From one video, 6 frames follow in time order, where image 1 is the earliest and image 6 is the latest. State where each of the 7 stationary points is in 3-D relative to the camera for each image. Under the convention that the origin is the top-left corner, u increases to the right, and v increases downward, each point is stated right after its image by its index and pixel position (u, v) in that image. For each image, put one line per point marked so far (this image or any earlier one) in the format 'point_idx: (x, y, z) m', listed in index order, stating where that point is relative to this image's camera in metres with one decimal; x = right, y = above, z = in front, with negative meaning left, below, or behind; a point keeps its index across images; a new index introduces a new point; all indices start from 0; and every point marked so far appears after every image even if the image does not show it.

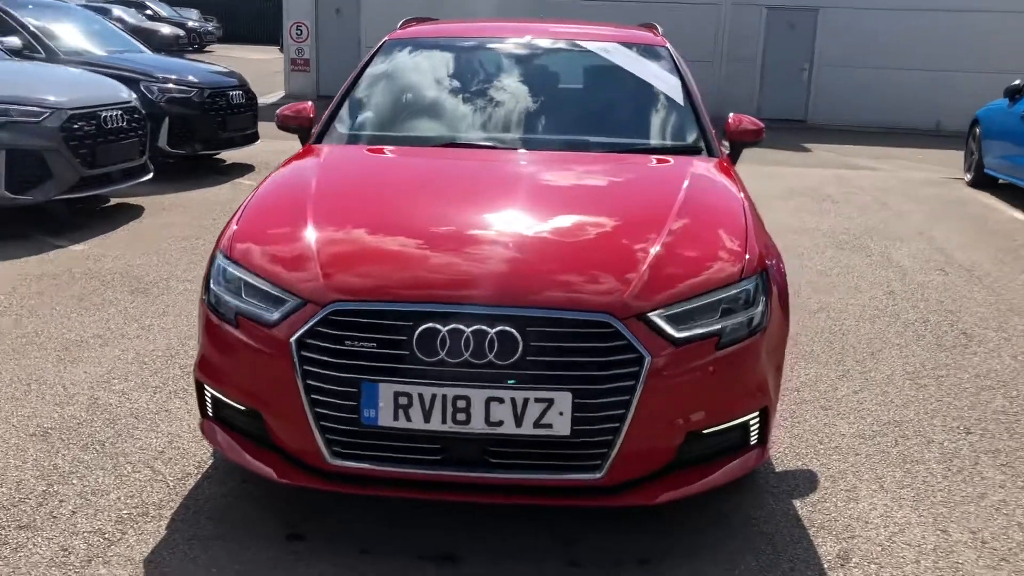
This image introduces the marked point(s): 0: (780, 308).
0: (+0.9, -0.1, +3.1) m
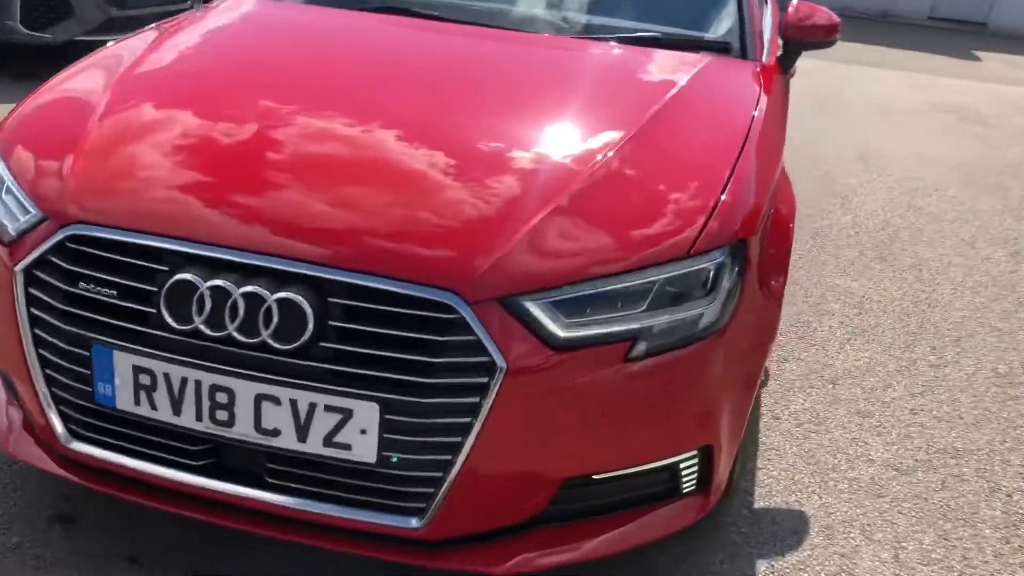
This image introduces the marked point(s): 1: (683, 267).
0: (+0.6, 0.0, +2.1) m
1: (+0.3, 0.0, +1.9) m
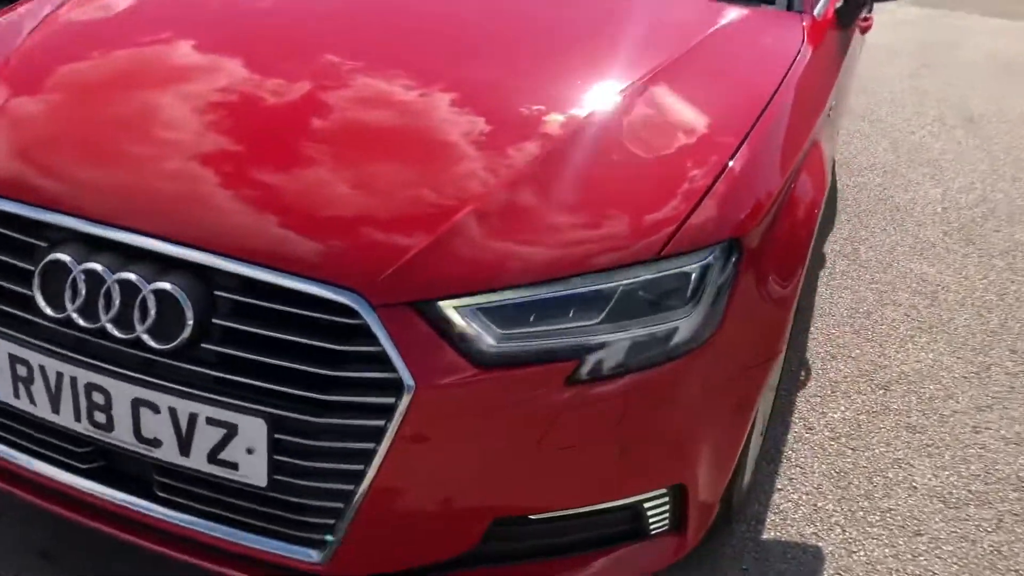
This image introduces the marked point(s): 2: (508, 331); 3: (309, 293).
0: (+0.5, 0.0, +1.7) m
1: (+0.2, 0.0, +1.6) m
2: (0.0, -0.1, +1.5) m
3: (-0.3, 0.0, +1.5) m
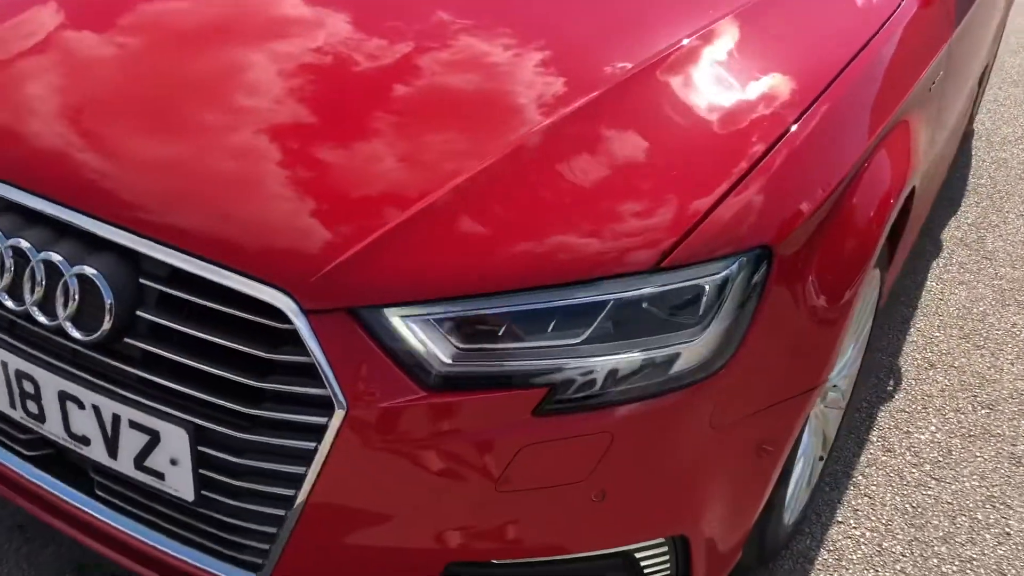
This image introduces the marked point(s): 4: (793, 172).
0: (+0.5, -0.1, +1.4) m
1: (+0.2, 0.0, +1.3) m
2: (-0.1, -0.1, +1.3) m
3: (-0.4, 0.0, +1.3) m
4: (+0.4, +0.2, +1.5) m
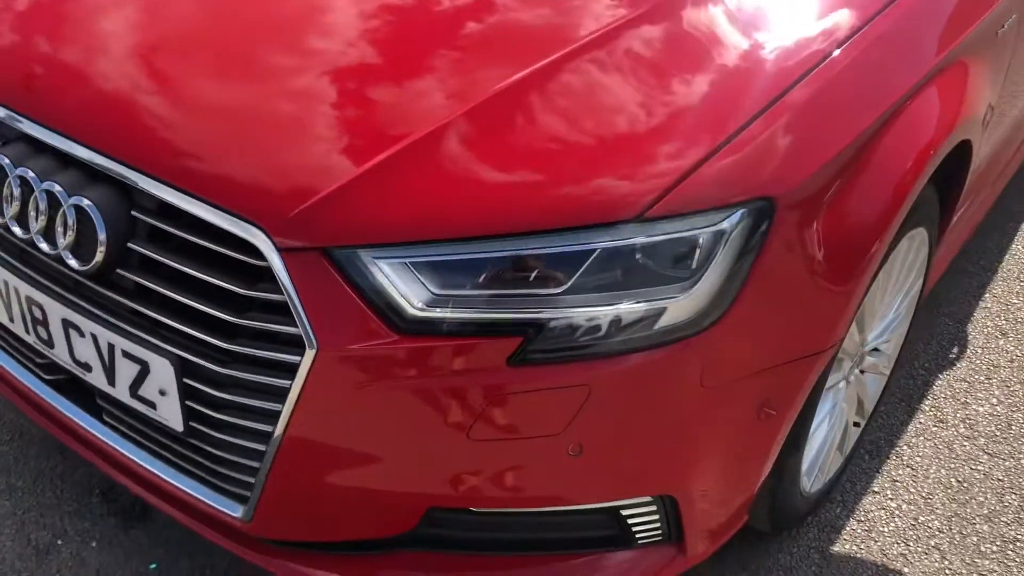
0: (+0.4, 0.0, +1.4) m
1: (+0.2, +0.1, +1.2) m
2: (-0.1, 0.0, +1.2) m
3: (-0.4, +0.1, +1.3) m
4: (+0.4, +0.2, +1.4) m
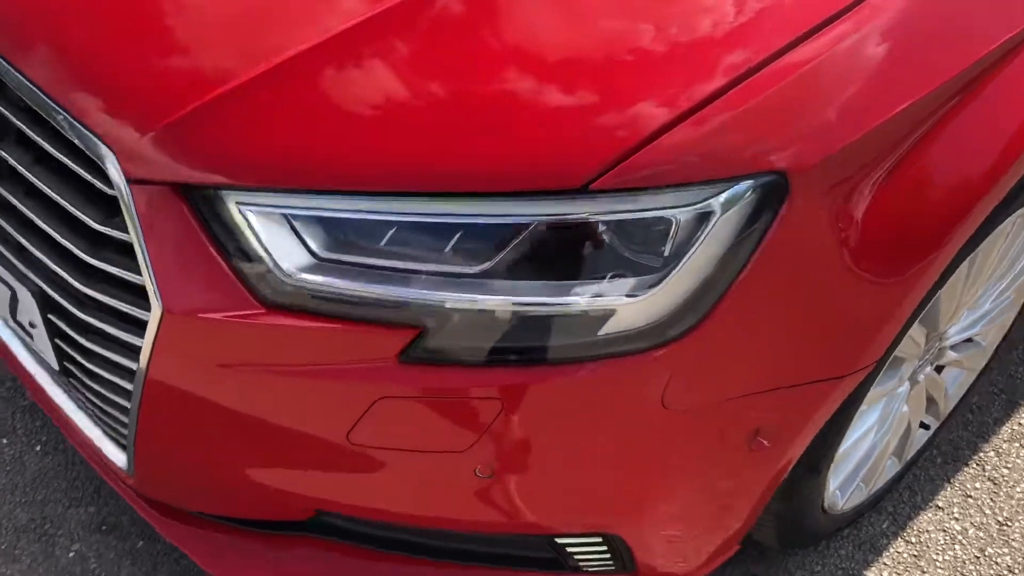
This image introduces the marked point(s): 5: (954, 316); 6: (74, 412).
0: (+0.4, 0.0, +1.0) m
1: (+0.1, +0.1, +0.9) m
2: (-0.2, 0.0, +0.9) m
3: (-0.5, +0.2, +1.0) m
4: (+0.4, +0.2, +1.0) m
5: (+0.6, 0.0, +1.3) m
6: (-0.6, -0.2, +1.3) m
